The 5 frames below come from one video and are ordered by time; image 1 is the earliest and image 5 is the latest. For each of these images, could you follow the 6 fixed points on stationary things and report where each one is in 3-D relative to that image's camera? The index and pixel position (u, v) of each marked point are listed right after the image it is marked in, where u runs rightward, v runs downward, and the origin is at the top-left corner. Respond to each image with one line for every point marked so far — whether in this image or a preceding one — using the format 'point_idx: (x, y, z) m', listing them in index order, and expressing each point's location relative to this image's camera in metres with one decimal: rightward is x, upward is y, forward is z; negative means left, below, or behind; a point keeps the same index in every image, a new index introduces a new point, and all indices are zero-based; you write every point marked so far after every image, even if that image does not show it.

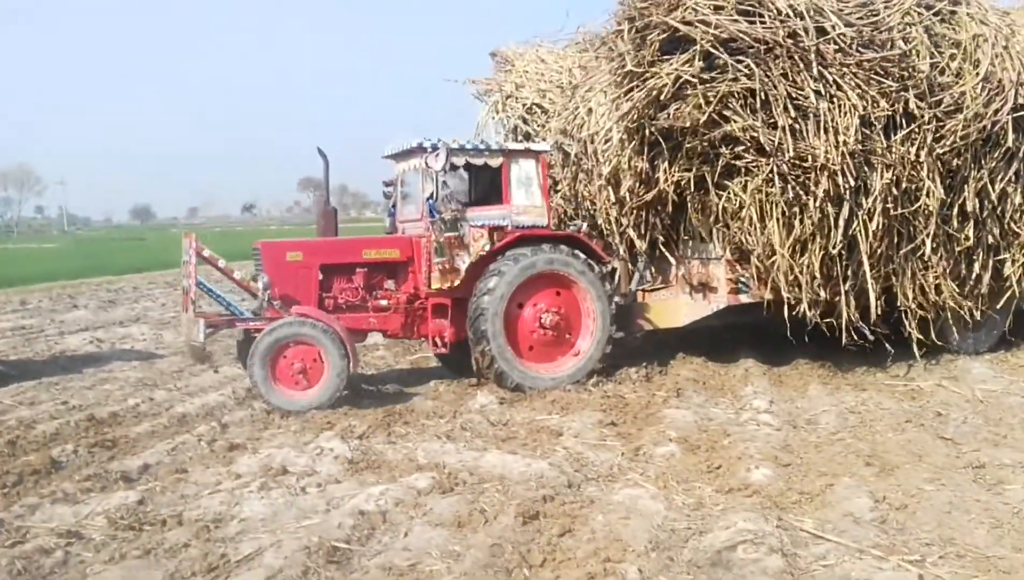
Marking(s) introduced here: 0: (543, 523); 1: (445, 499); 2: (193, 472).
0: (+0.1, -1.0, +4.2) m
1: (-0.3, -0.9, +4.6) m
2: (-1.6, -0.9, +5.3) m
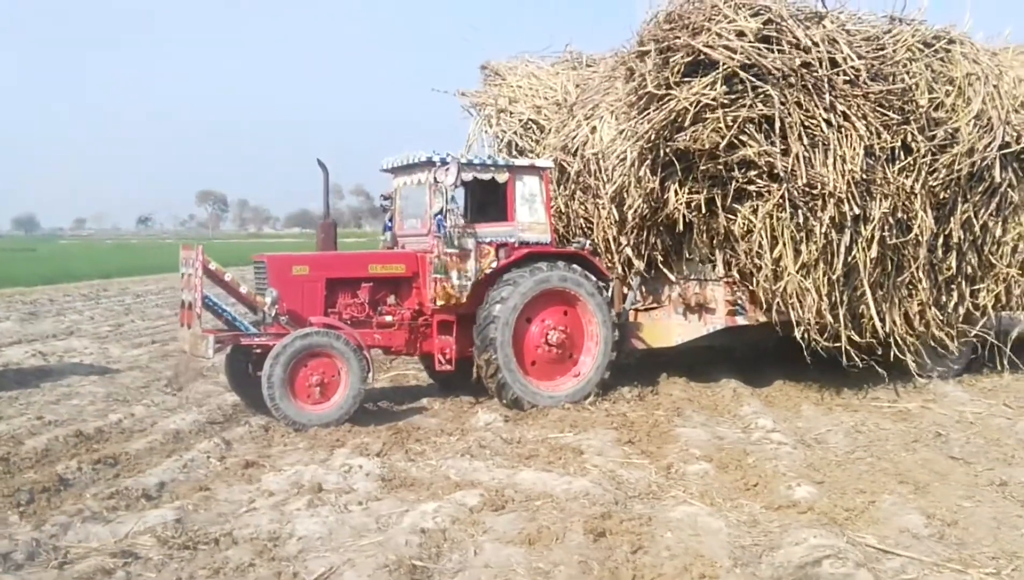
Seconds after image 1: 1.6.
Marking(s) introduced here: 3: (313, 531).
0: (+0.4, -1.0, +4.2) m
1: (0.0, -1.0, +4.5) m
2: (-1.5, -1.0, +5.1) m
3: (-0.8, -1.0, +4.3) m
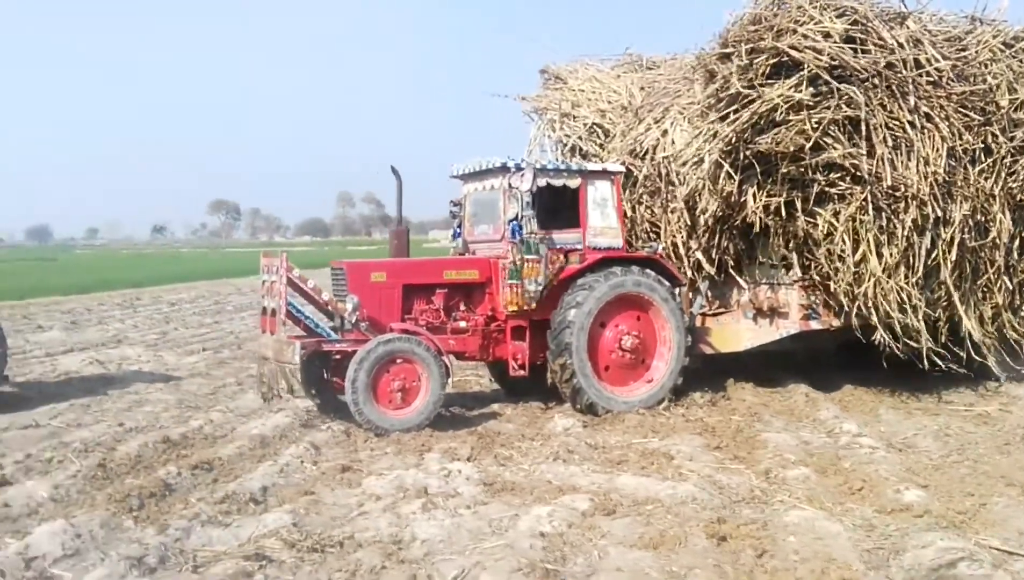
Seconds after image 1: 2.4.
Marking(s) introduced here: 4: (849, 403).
0: (+0.9, -1.0, +4.2) m
1: (+0.5, -1.0, +4.6) m
2: (-0.9, -1.0, +5.2) m
3: (-0.3, -1.0, +4.4) m
4: (+2.5, -0.8, +7.8) m
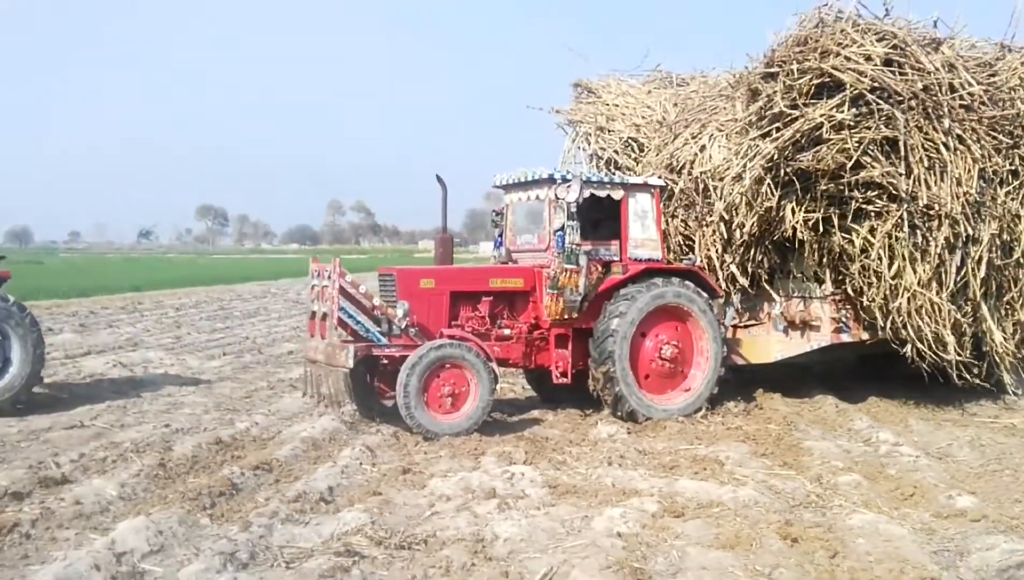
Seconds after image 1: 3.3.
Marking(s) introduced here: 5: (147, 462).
0: (+1.3, -1.1, +4.4) m
1: (+0.8, -1.1, +4.7) m
2: (-0.6, -1.1, +5.3) m
3: (0.0, -1.1, +4.5) m
4: (+2.8, -0.9, +7.9) m
5: (-2.2, -1.0, +6.1) m
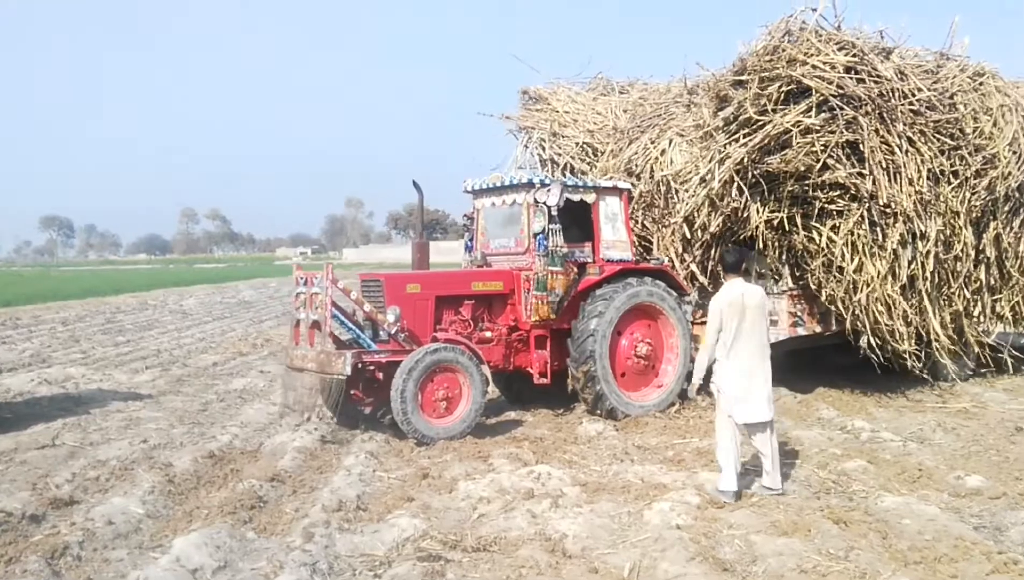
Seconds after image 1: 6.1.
0: (+1.5, -1.1, +4.6) m
1: (+1.0, -1.0, +4.9) m
2: (-0.4, -1.1, +5.3) m
3: (+0.3, -1.1, +4.6) m
4: (+2.6, -0.9, +8.3) m
5: (-2.1, -1.1, +5.9) m
